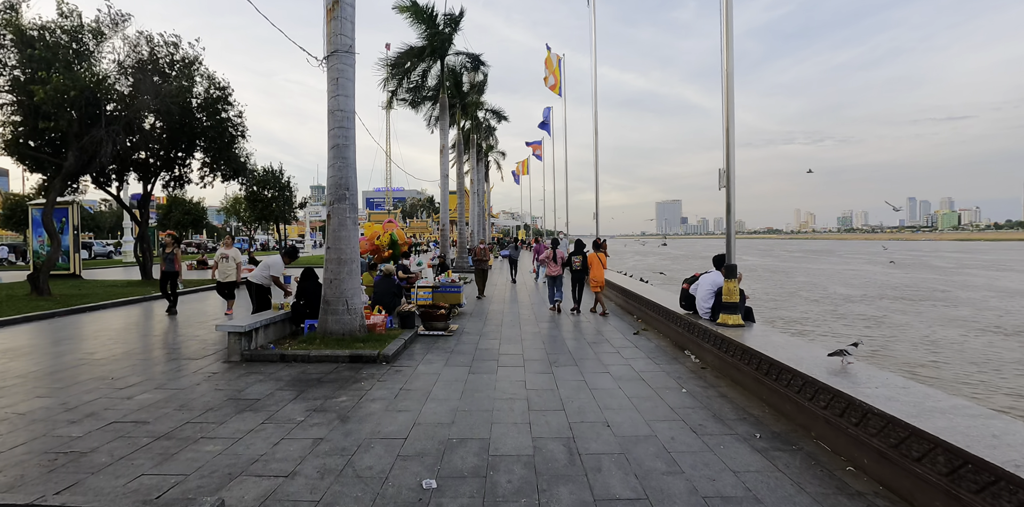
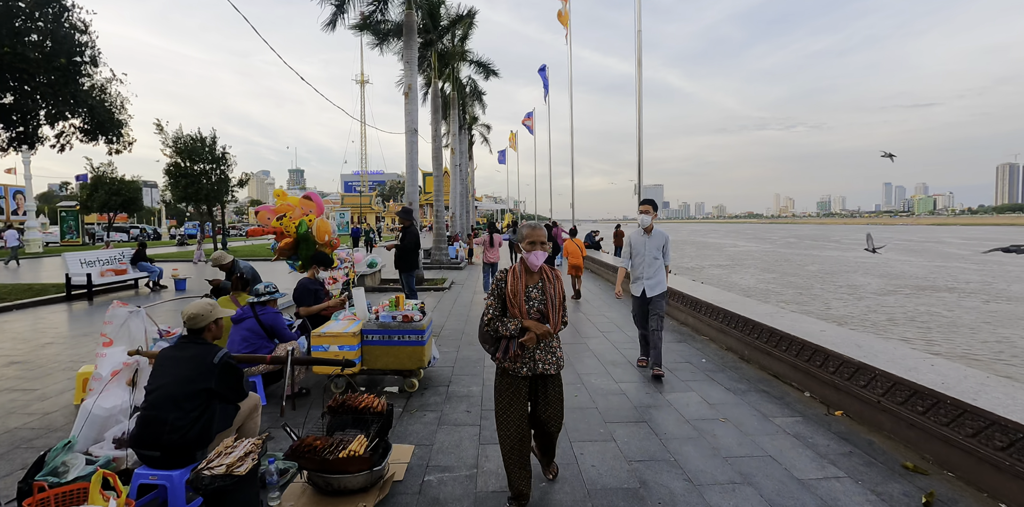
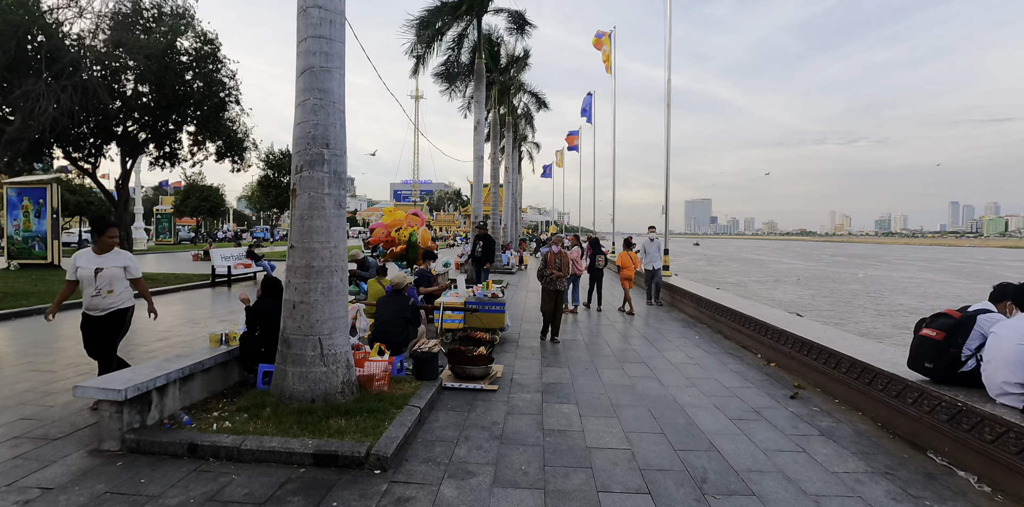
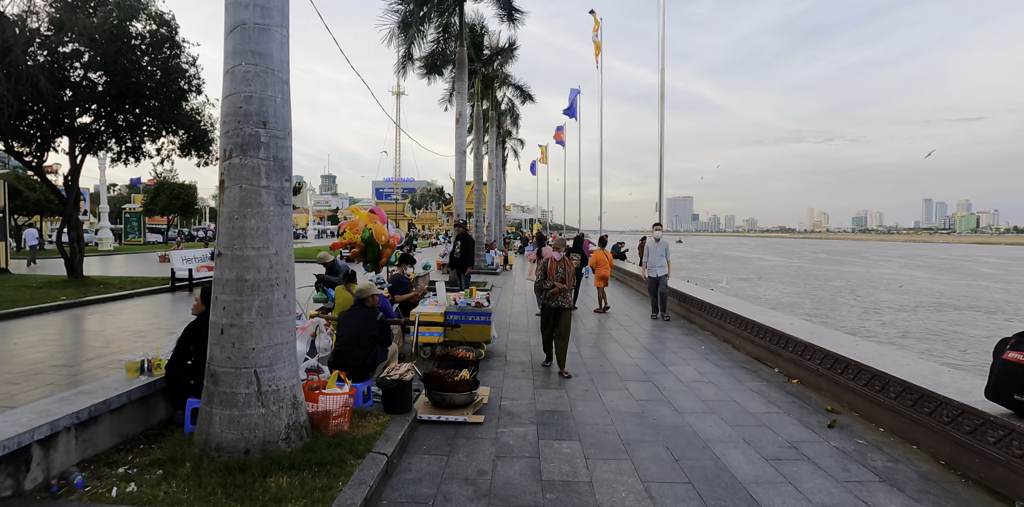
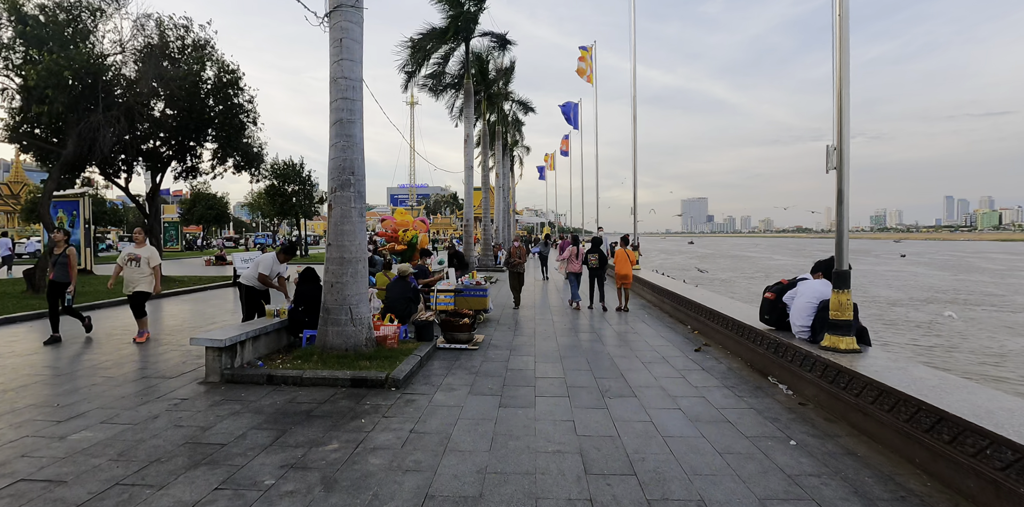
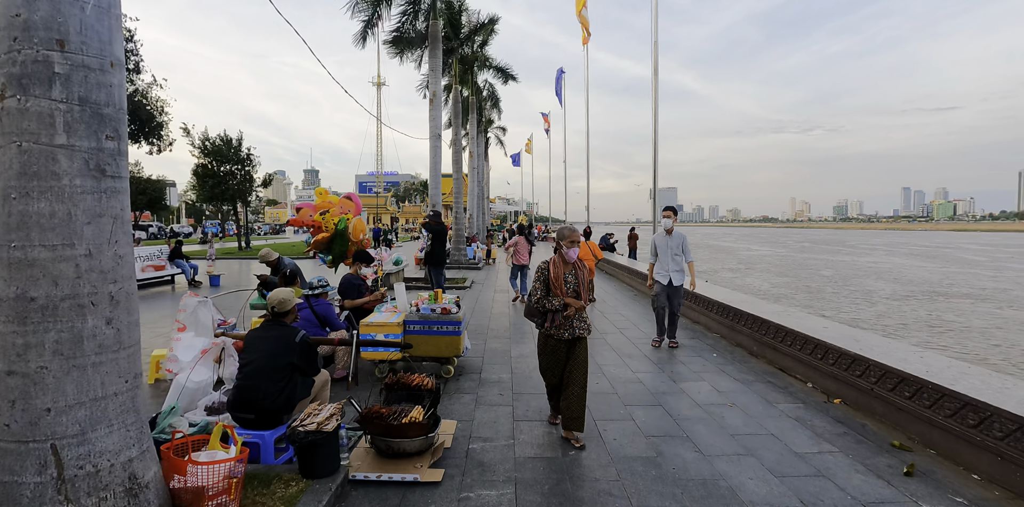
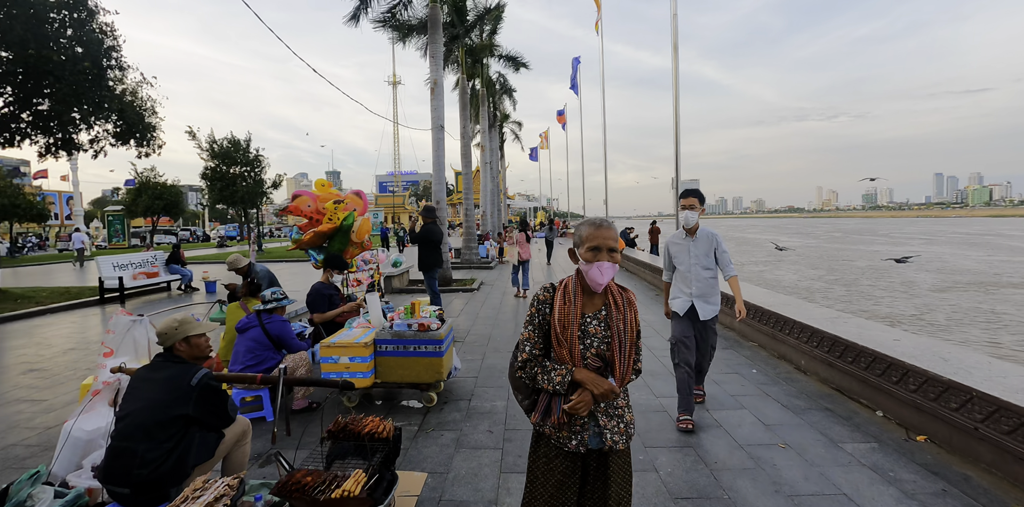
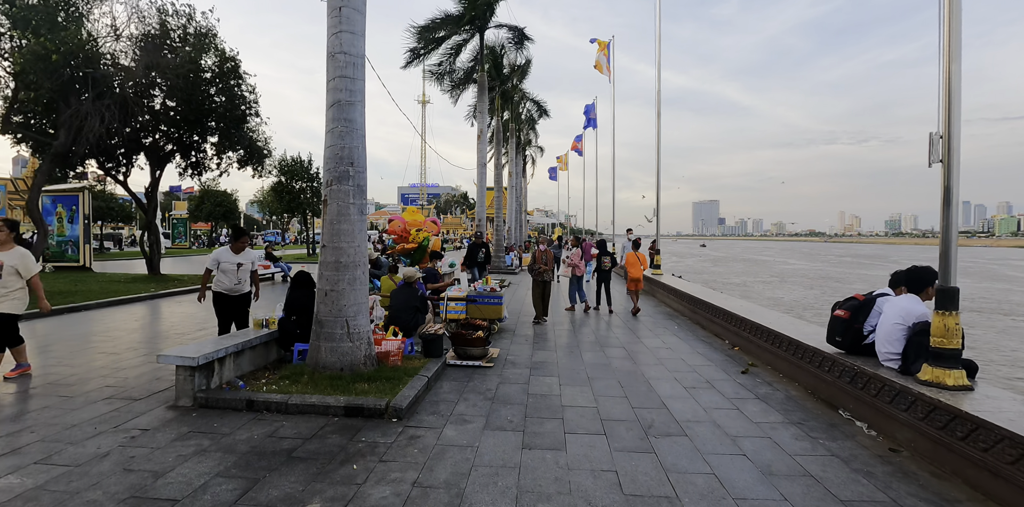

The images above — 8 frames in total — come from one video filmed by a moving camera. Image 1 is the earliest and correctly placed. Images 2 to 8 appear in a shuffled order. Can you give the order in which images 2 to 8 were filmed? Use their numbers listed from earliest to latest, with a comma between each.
5, 8, 3, 4, 6, 2, 7
